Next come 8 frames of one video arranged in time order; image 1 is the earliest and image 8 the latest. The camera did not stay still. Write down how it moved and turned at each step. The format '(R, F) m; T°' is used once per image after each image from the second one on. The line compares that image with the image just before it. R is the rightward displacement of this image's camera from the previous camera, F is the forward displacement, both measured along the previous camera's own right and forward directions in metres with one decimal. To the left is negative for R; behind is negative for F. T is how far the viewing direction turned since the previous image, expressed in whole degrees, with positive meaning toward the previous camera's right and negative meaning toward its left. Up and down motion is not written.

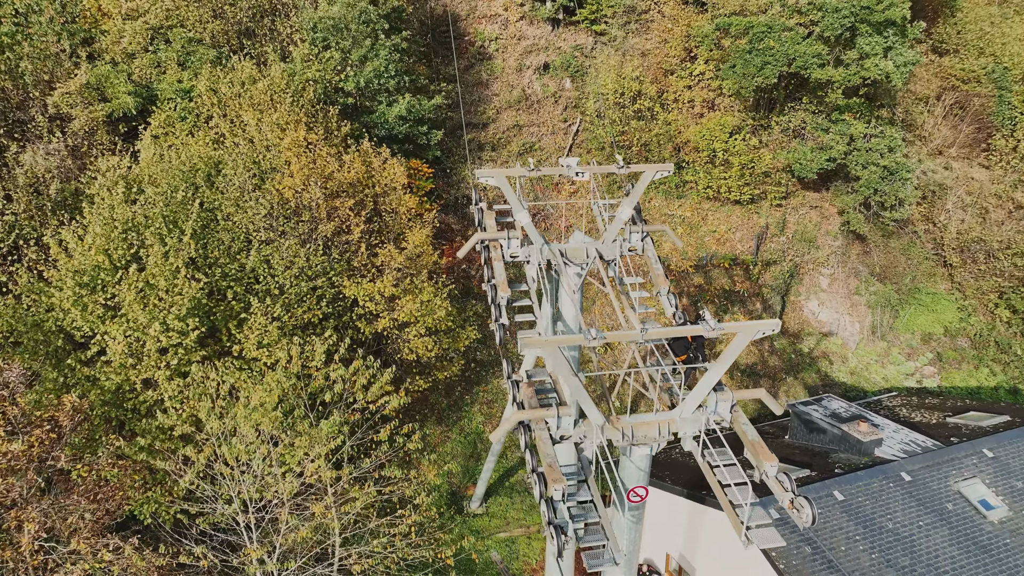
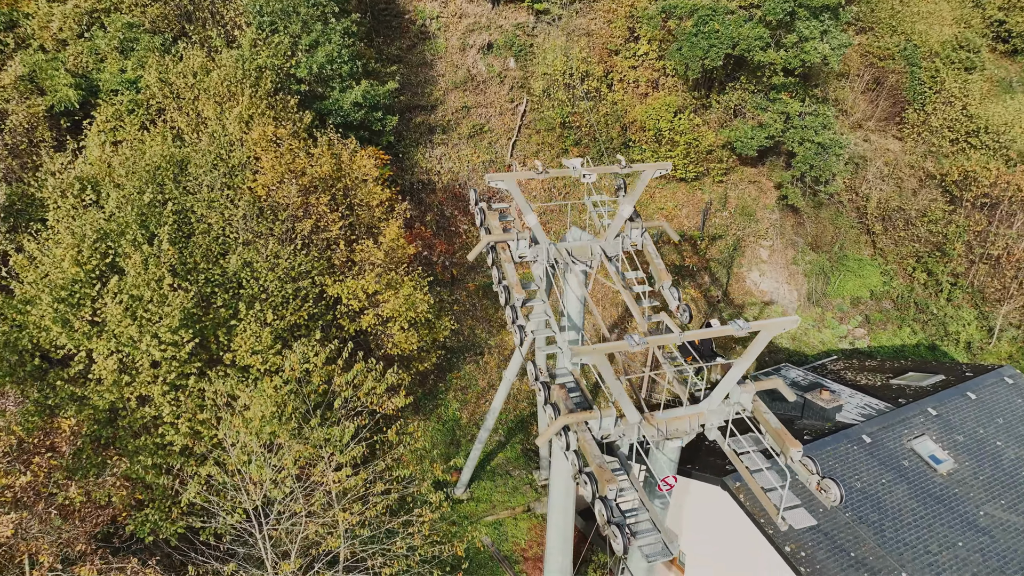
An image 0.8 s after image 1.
(-1.5, -0.2) m; +7°
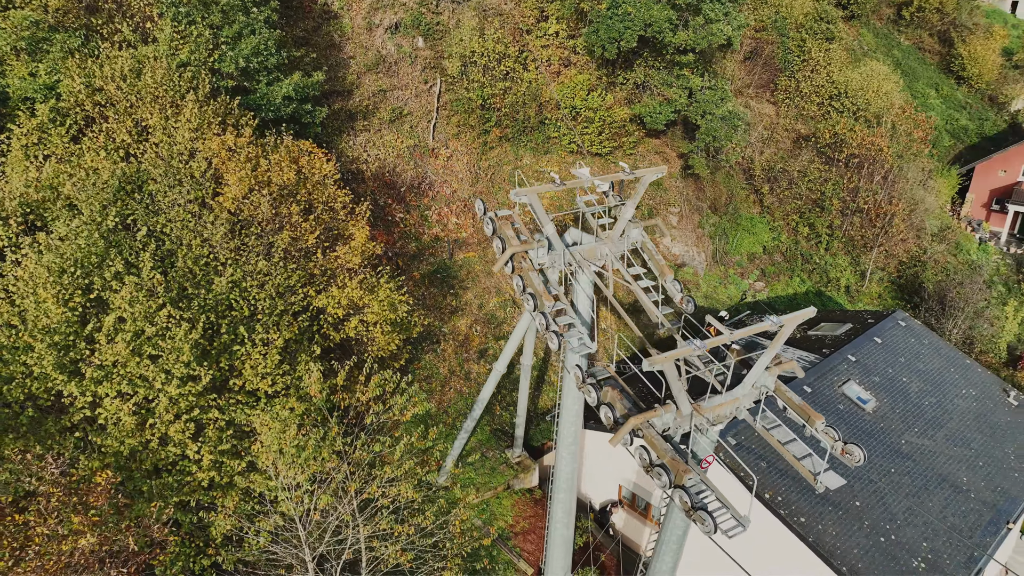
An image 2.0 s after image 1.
(-2.7, -0.4) m; +11°
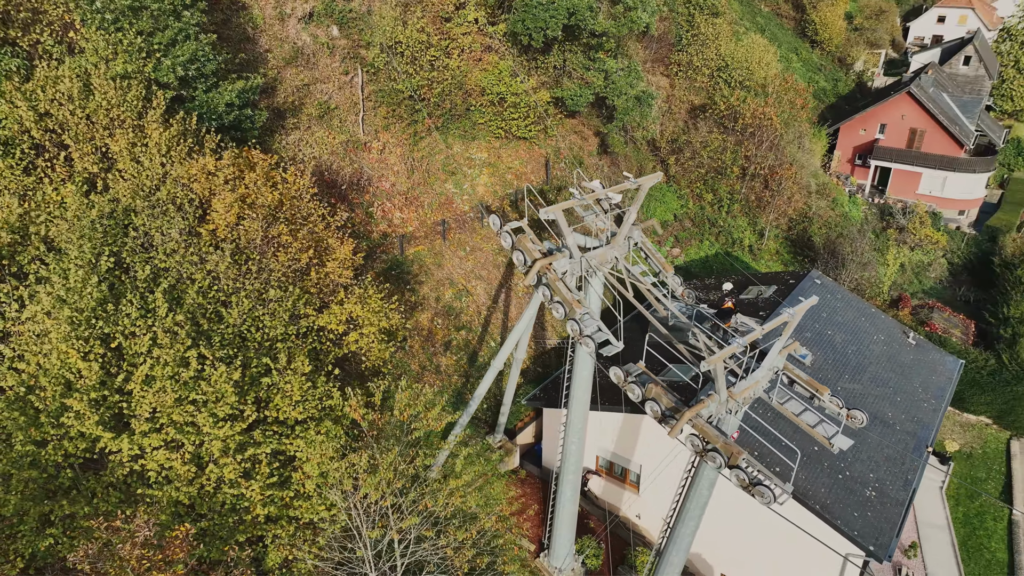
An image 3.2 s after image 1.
(-2.8, -0.5) m; +10°
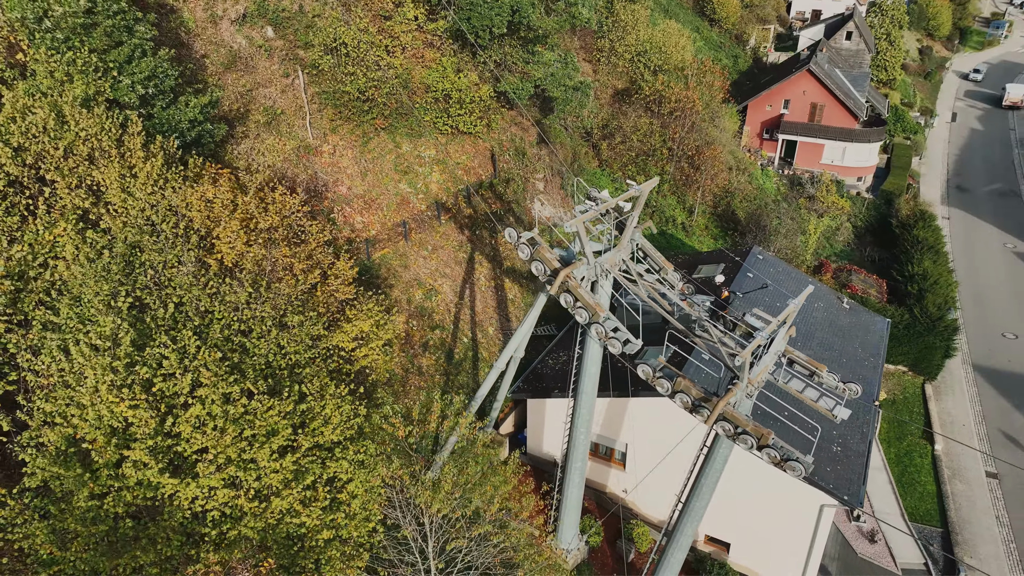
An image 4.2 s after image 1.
(-2.4, -0.5) m; +8°
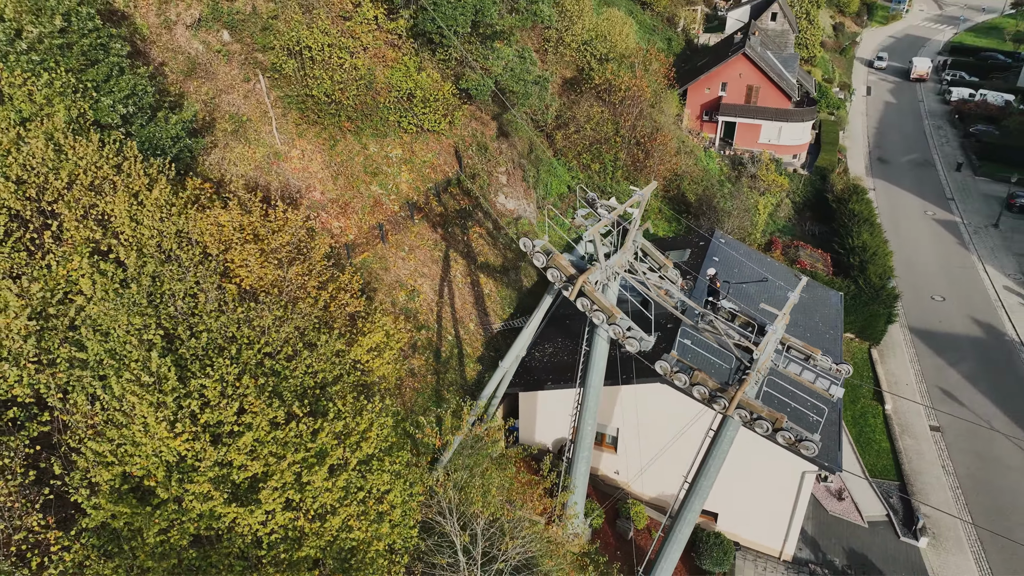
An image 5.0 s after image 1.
(-1.8, -0.6) m; +6°
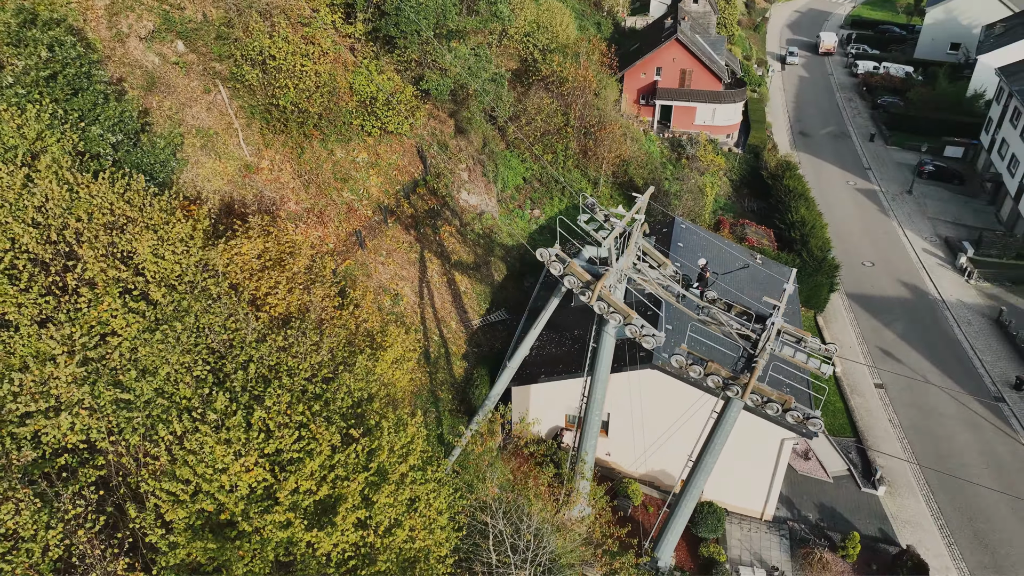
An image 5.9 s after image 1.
(-2.1, -0.7) m; +6°
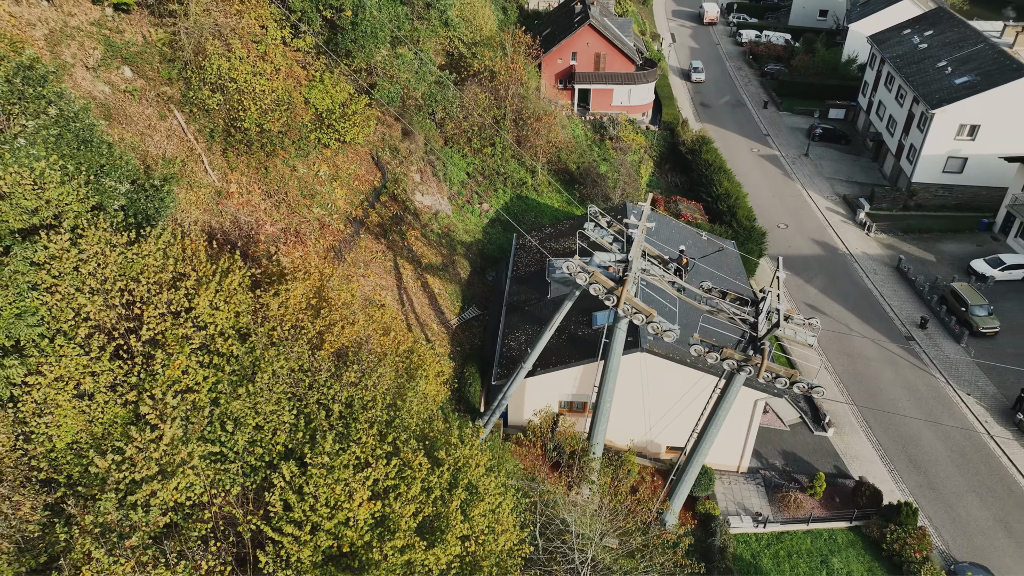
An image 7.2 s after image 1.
(-3.3, -1.1) m; +8°
